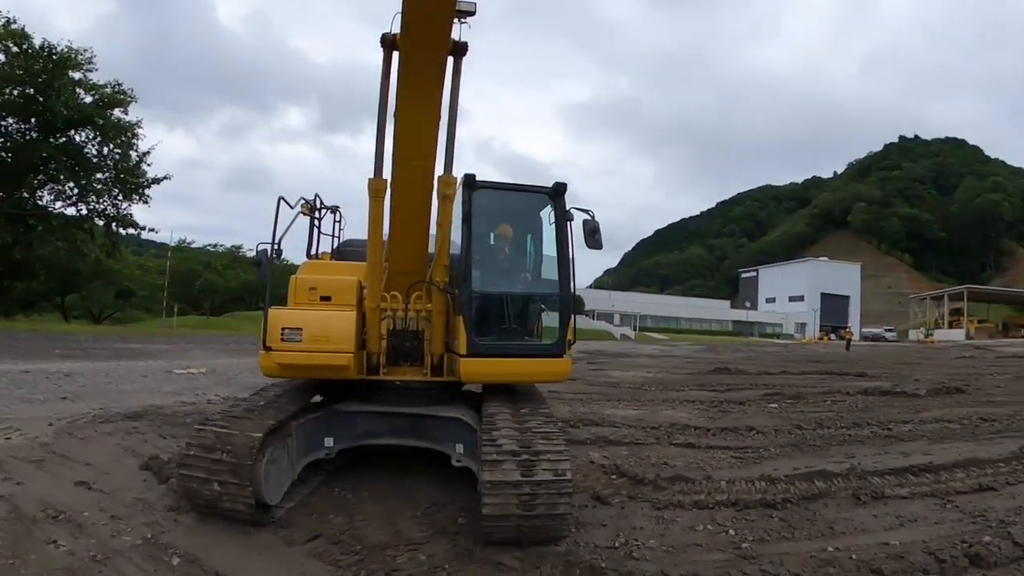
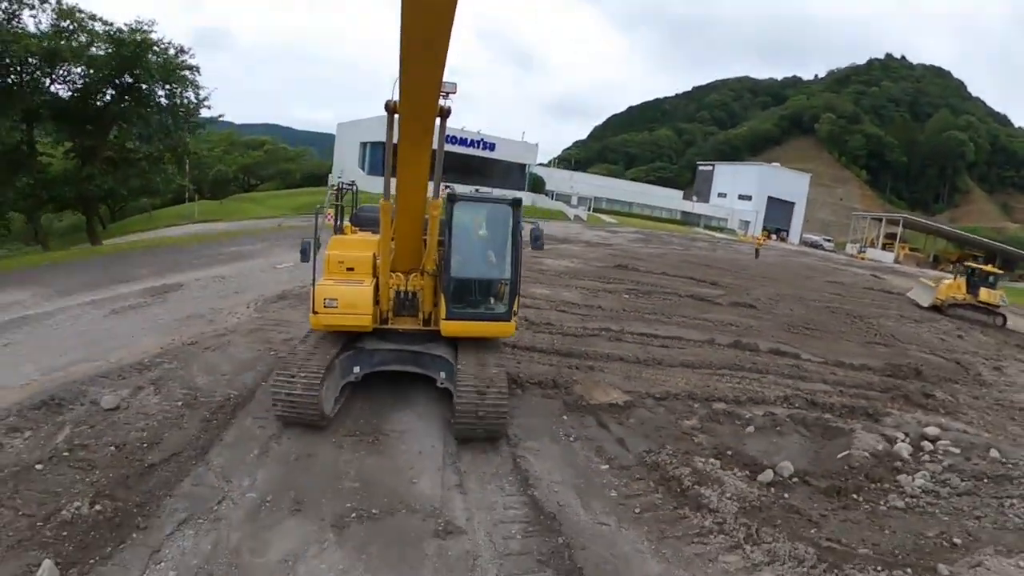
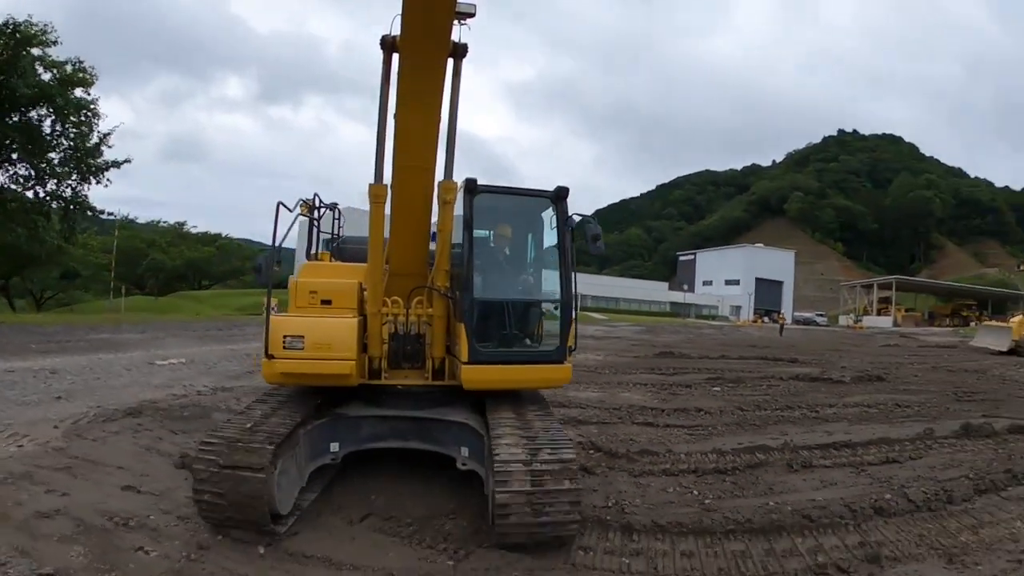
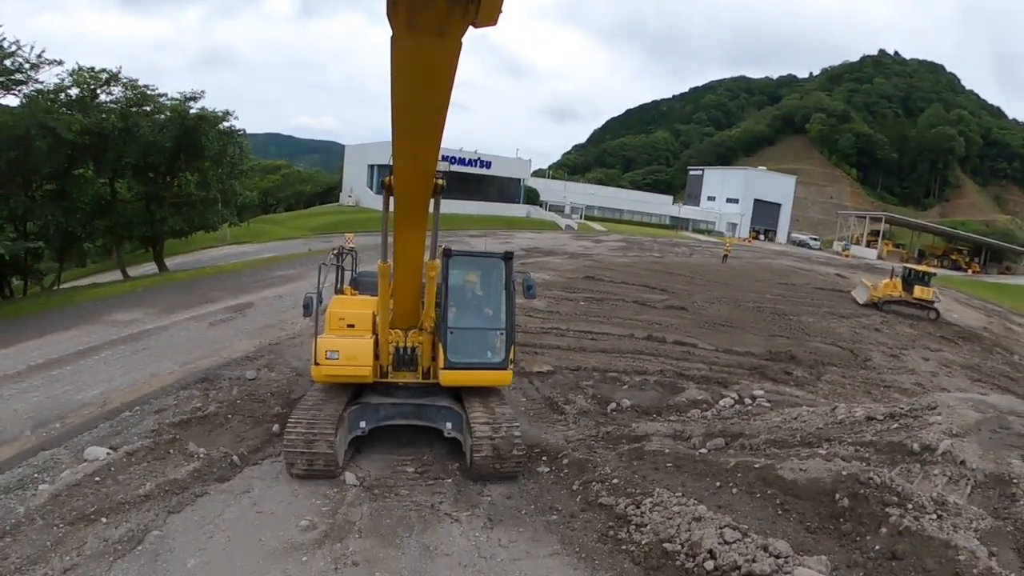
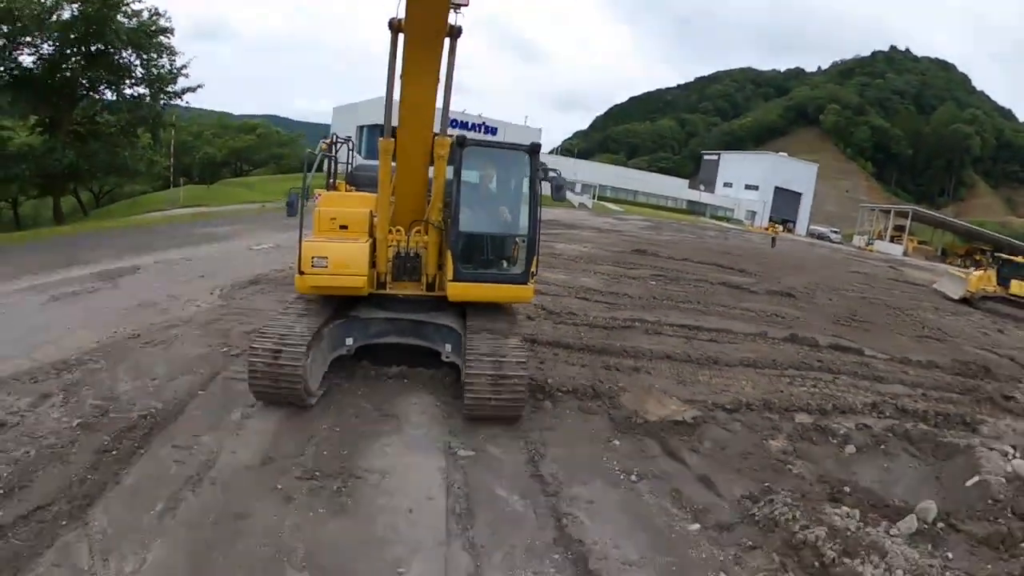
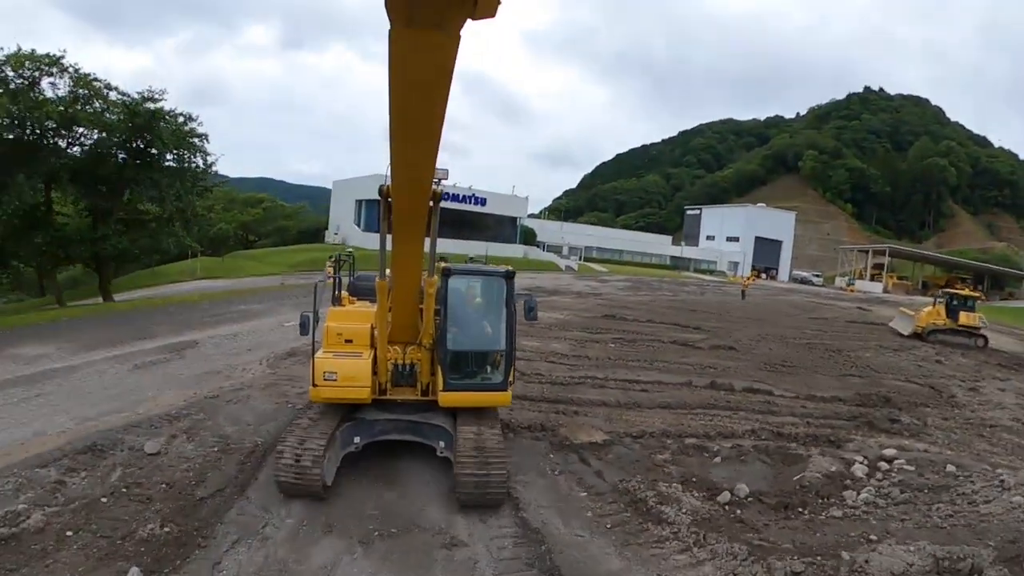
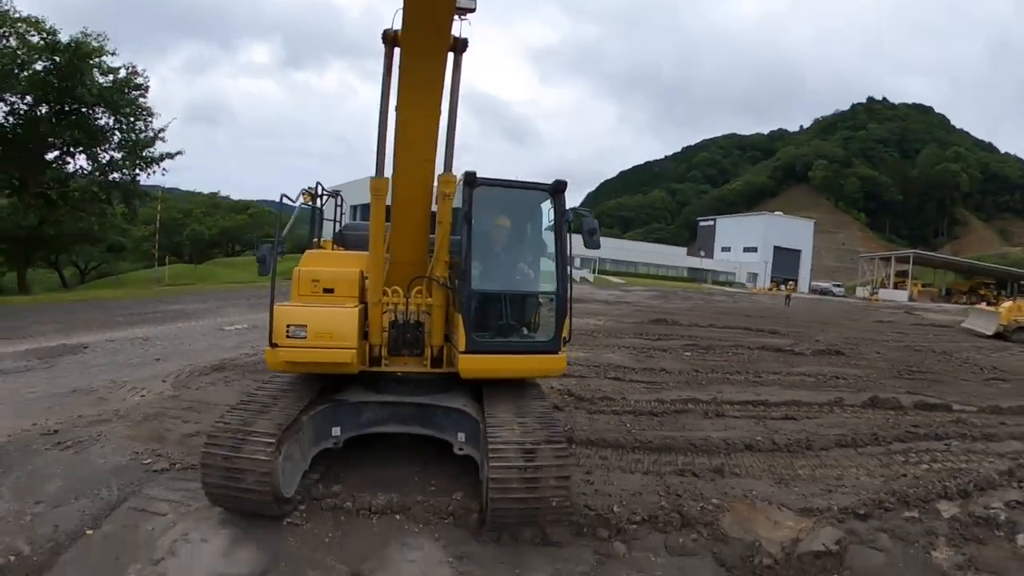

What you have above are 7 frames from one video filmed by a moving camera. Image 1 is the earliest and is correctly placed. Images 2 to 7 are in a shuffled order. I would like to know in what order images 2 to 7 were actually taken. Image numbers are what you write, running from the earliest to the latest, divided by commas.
3, 7, 5, 2, 6, 4
